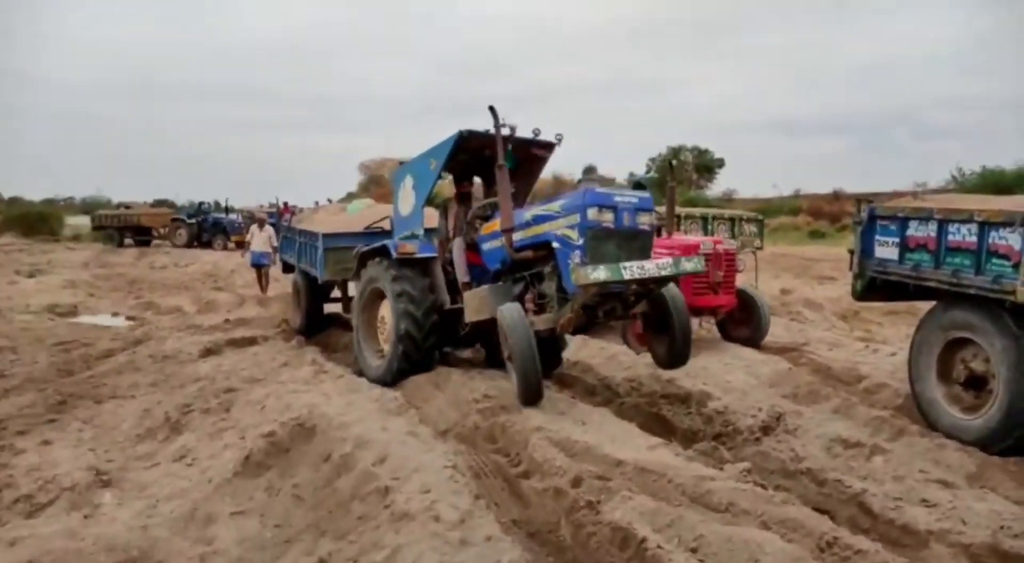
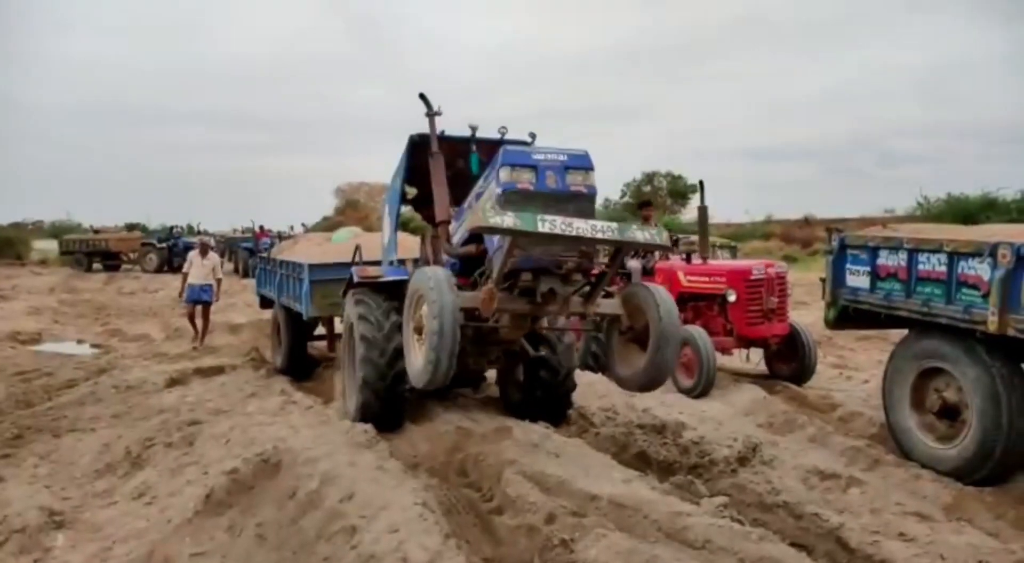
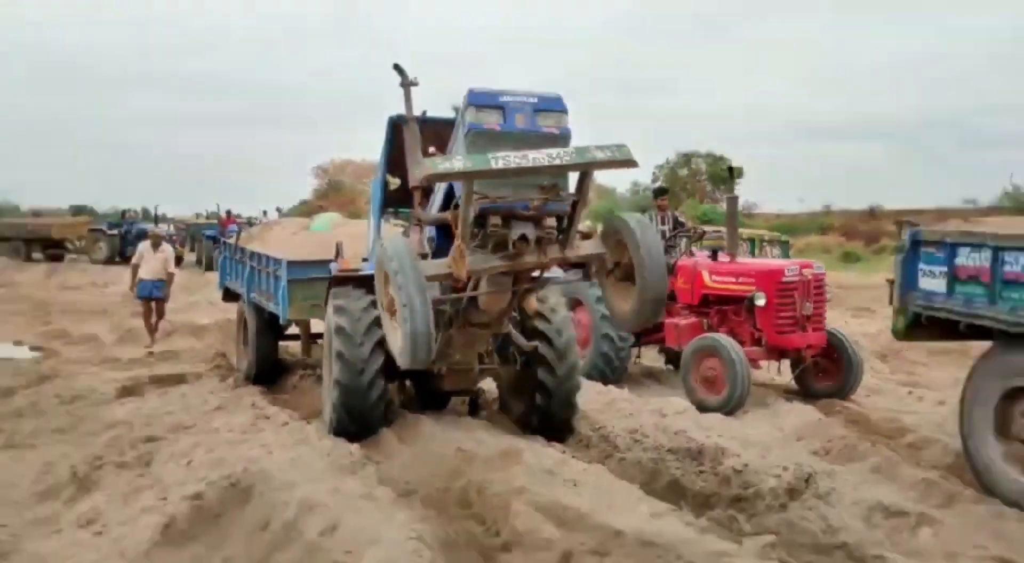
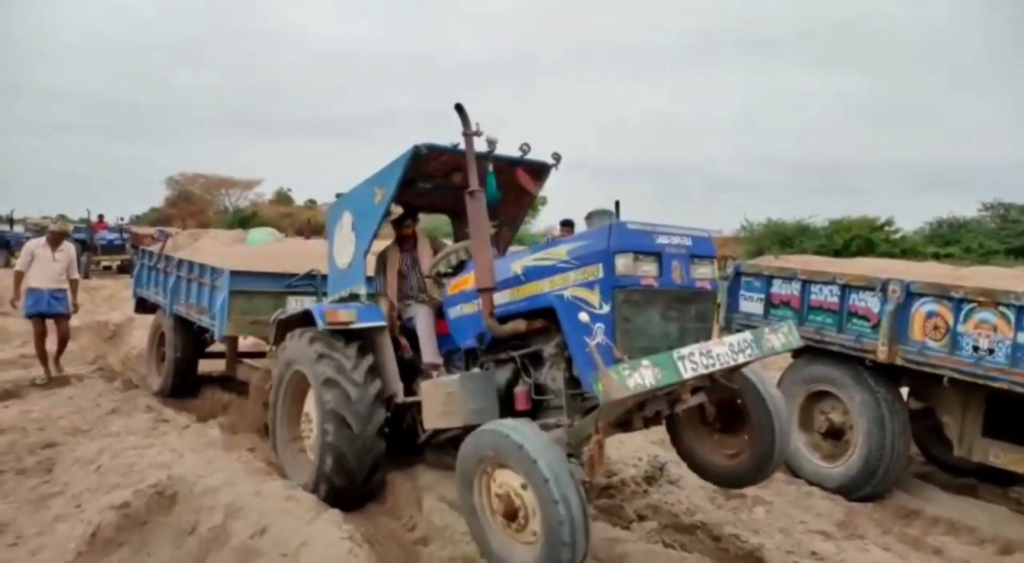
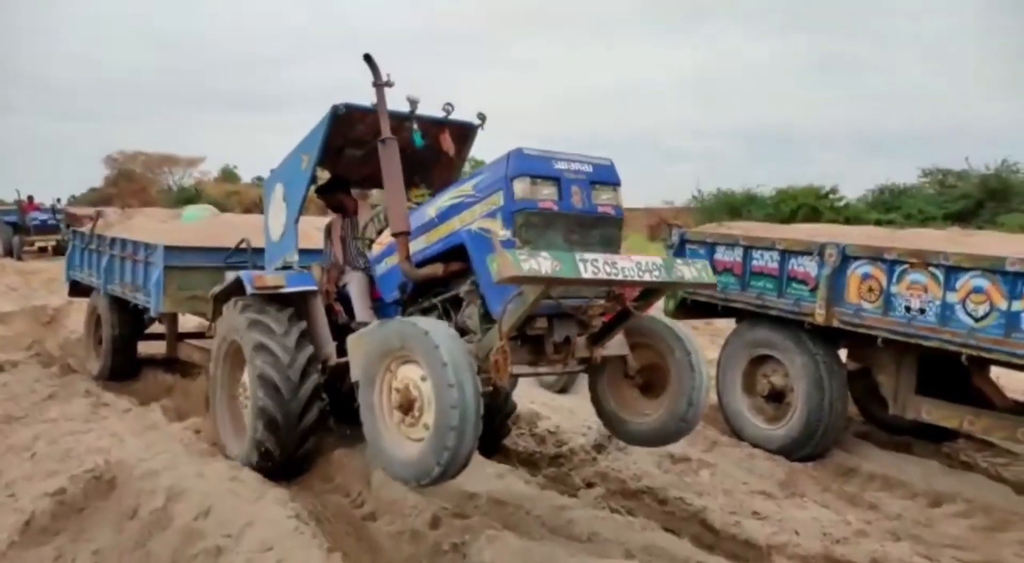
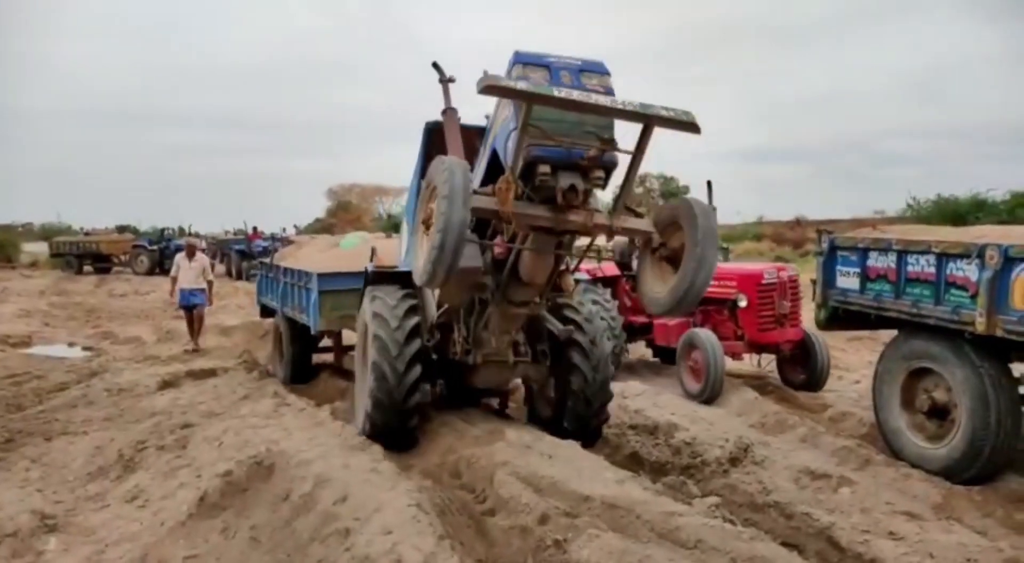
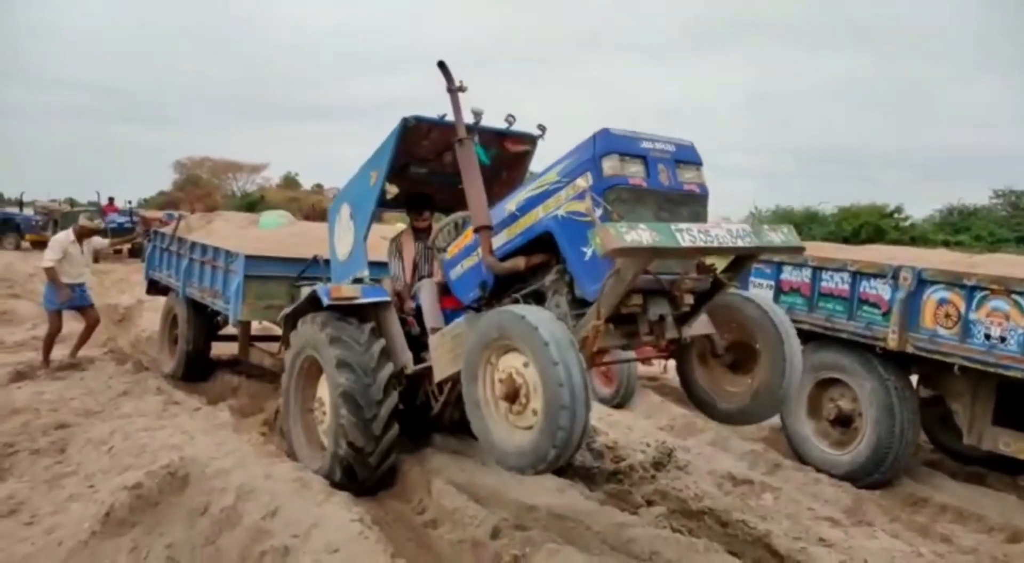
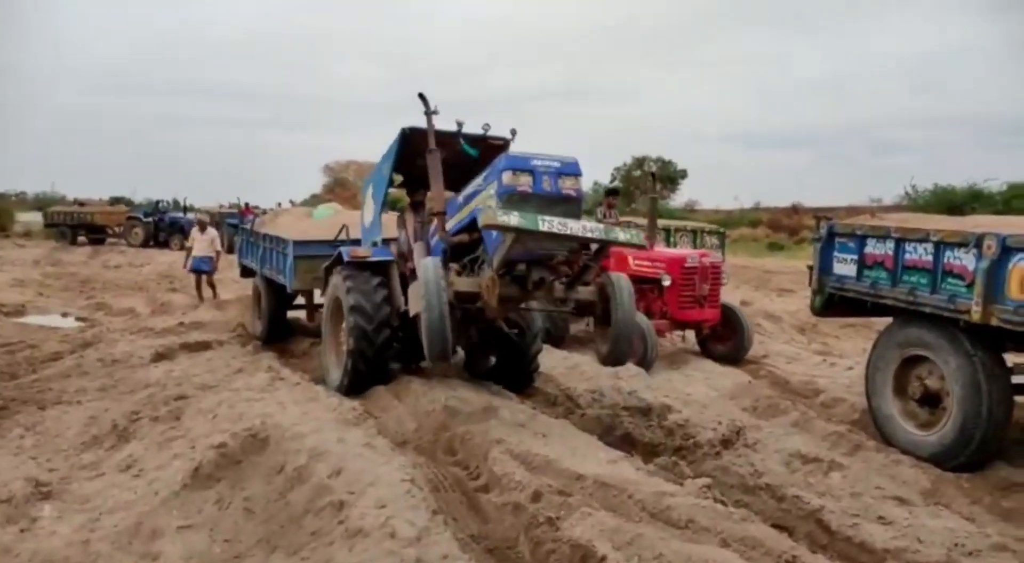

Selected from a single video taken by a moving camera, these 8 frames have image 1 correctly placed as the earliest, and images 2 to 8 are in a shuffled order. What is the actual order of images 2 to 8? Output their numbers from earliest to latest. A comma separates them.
8, 3, 2, 6, 5, 4, 7
